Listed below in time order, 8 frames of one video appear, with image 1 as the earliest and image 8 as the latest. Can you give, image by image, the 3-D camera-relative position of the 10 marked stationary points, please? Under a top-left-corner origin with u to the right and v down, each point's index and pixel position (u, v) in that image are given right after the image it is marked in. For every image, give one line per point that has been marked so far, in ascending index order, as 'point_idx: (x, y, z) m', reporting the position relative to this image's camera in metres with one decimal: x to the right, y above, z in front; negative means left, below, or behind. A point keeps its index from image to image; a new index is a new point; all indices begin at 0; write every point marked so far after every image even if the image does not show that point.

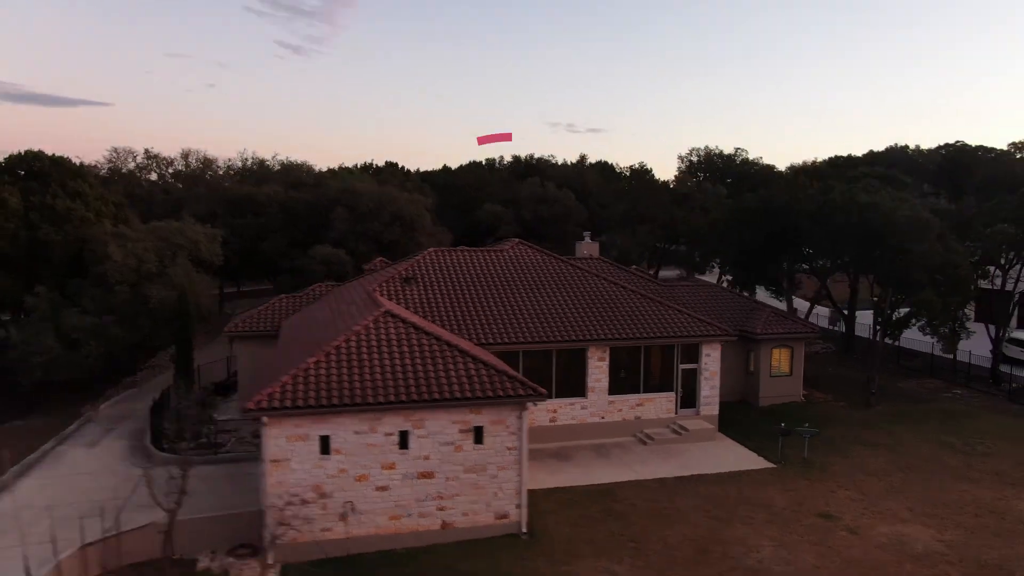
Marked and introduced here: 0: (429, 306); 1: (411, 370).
0: (-0.6, -0.1, +5.5) m
1: (-0.5, -0.5, +4.1) m
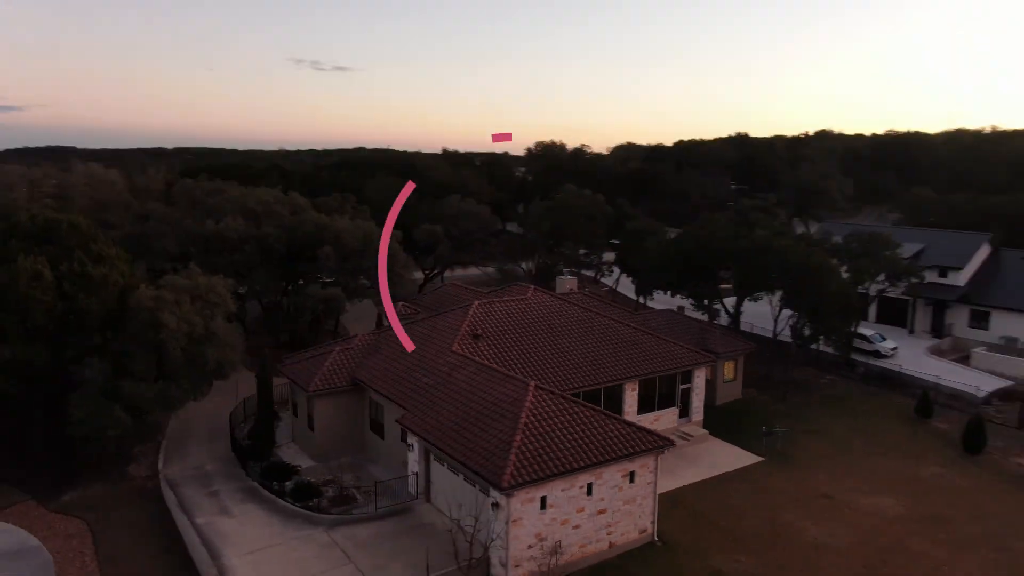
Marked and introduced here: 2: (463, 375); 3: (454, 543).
0: (-0.1, -0.6, +6.6) m
1: (+0.4, -1.0, +5.3) m
2: (-0.4, -0.7, +6.1) m
3: (-0.4, -1.7, +5.1) m
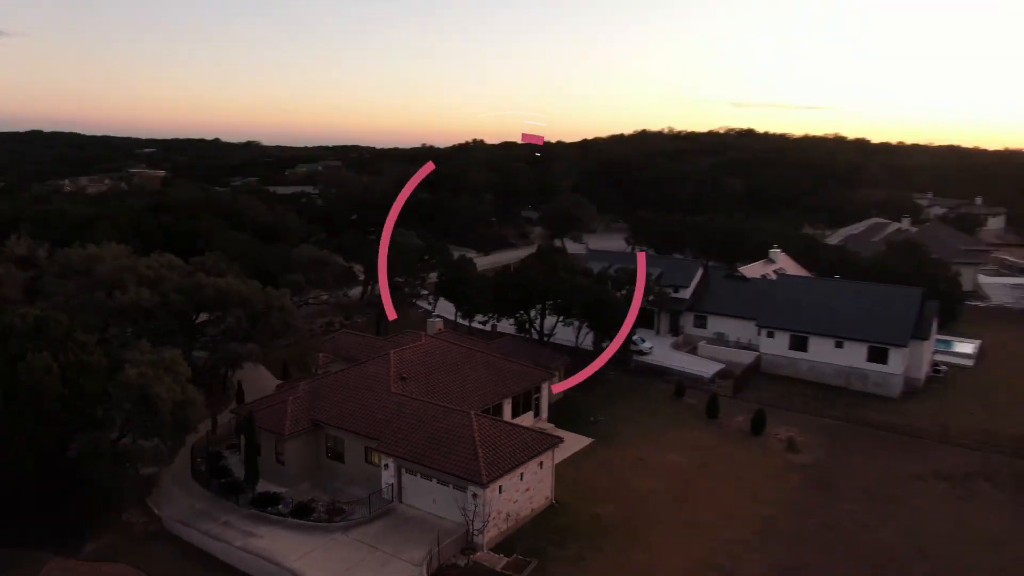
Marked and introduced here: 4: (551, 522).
0: (-1.0, -1.2, +9.0) m
1: (-0.1, -1.6, +8.0) m
2: (-1.2, -1.3, +8.5) m
3: (-0.8, -2.4, +7.6) m
4: (+0.4, -2.4, +7.9) m
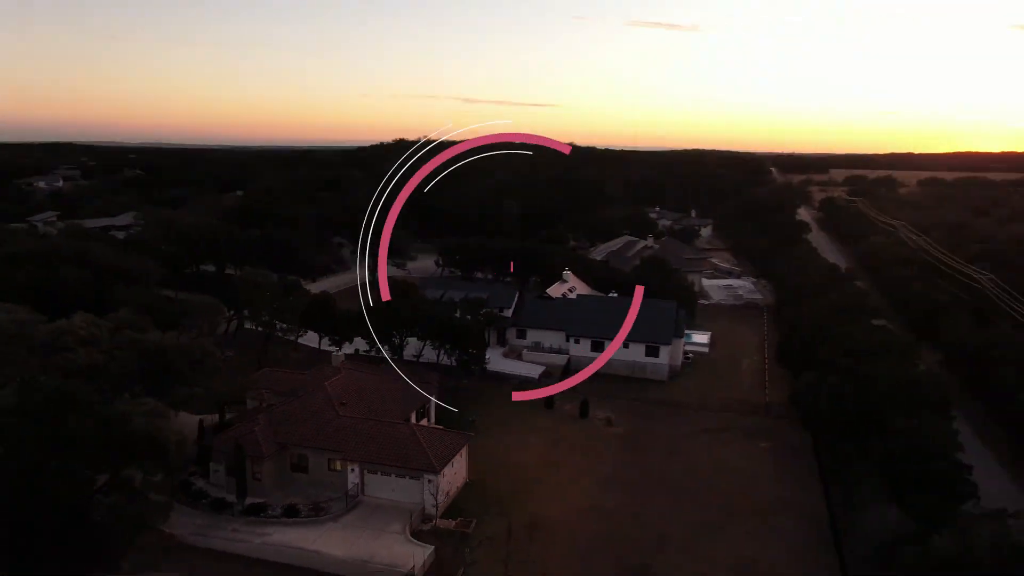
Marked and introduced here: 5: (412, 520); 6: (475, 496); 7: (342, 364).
0: (-2.3, -1.9, +11.9) m
1: (-1.1, -2.3, +11.2) m
2: (-2.3, -2.1, +11.3) m
3: (-1.6, -3.1, +10.6) m
4: (-0.6, -3.0, +11.3) m
5: (-1.3, -3.1, +10.2) m
6: (-0.5, -2.9, +11.2) m
7: (-3.1, -1.5, +13.6) m
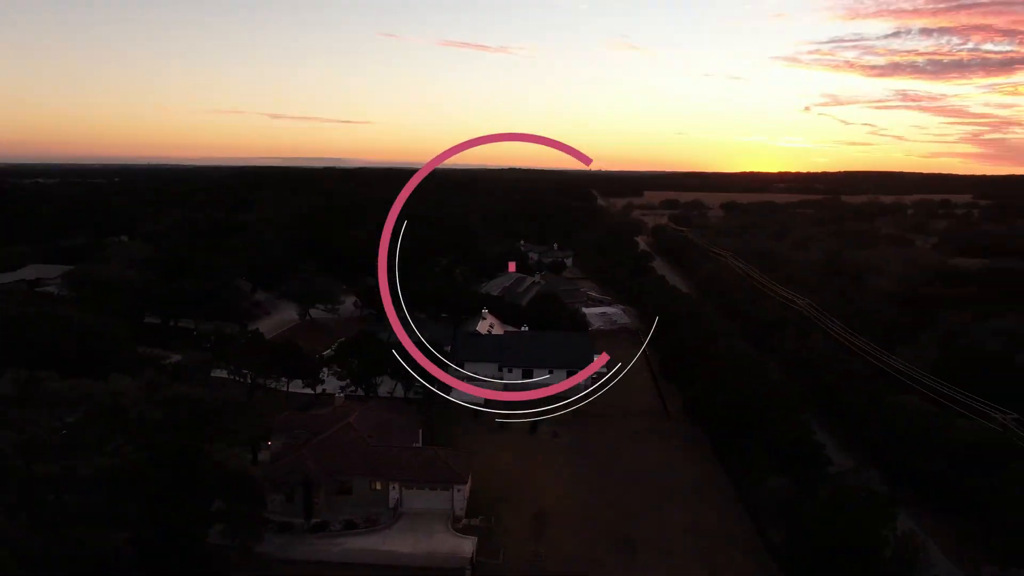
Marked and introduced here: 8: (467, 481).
0: (-2.5, -3.0, +14.8) m
1: (-1.1, -3.3, +14.4) m
2: (-2.3, -3.1, +14.2) m
3: (-1.4, -4.0, +13.7) m
4: (-0.6, -4.0, +14.6) m
5: (-1.1, -4.1, +13.4) m
6: (-0.5, -3.9, +14.5) m
7: (-3.6, -2.6, +16.3) m
8: (-0.8, -3.5, +13.6) m
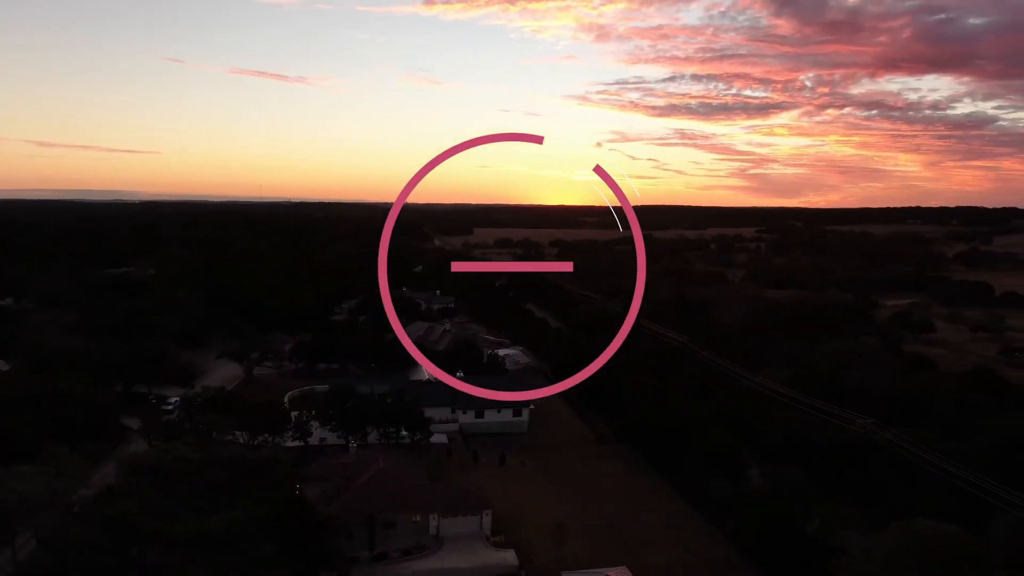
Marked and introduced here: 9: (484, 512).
0: (-2.3, -4.4, +17.5) m
1: (-0.9, -4.7, +17.5) m
2: (-2.0, -4.5, +17.0) m
3: (-1.0, -5.4, +16.7) m
4: (-0.4, -5.4, +17.8) m
5: (-0.6, -5.5, +16.5) m
6: (-0.2, -5.3, +17.7) m
7: (-3.8, -4.2, +18.8) m
8: (-0.4, -4.8, +16.8) m
9: (-0.6, -4.9, +16.8) m
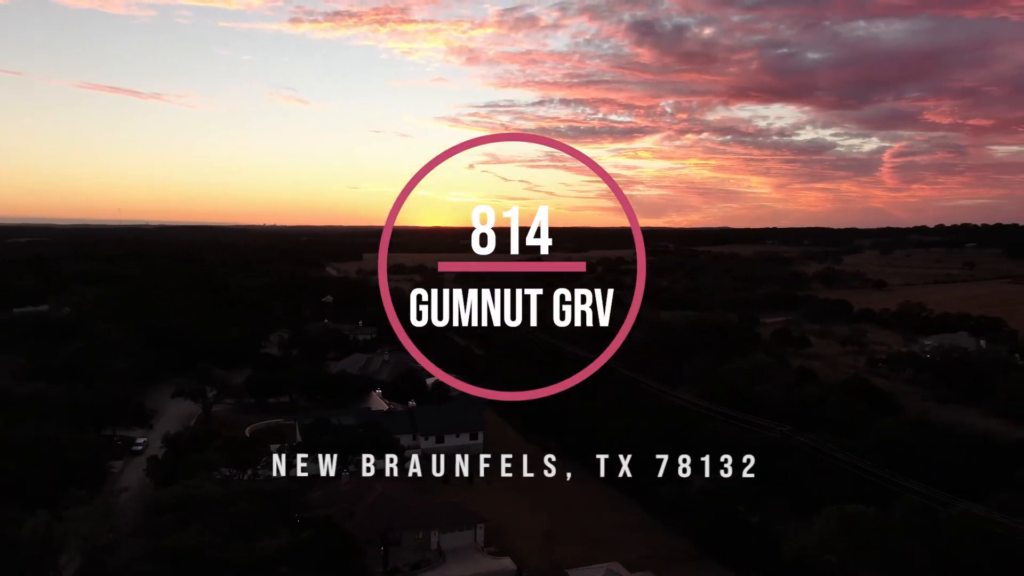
0: (-2.6, -5.5, +19.4) m
1: (-1.2, -5.7, +19.6) m
2: (-2.3, -5.5, +19.0) m
3: (-1.1, -6.4, +18.8) m
4: (-0.7, -6.4, +20.0) m
5: (-0.7, -6.4, +18.6) m
6: (-0.6, -6.3, +19.9) m
7: (-4.3, -5.2, +20.4) m
8: (-0.6, -5.8, +19.0) m
9: (-0.8, -5.9, +19.0) m
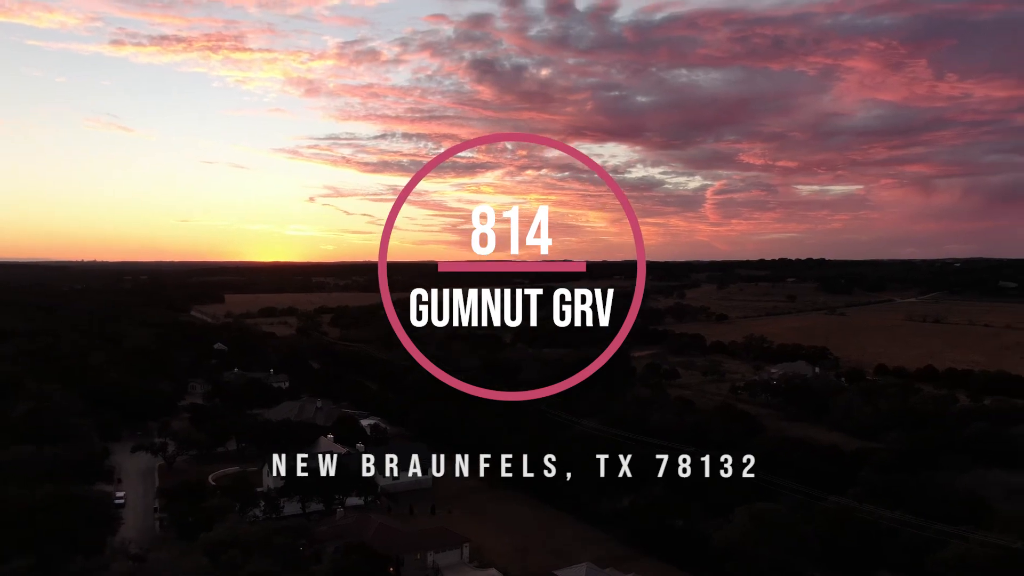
0: (-3.2, -7.2, +22.8) m
1: (-1.9, -7.4, +23.3) m
2: (-2.8, -7.3, +22.4) m
3: (-1.7, -8.1, +22.5) m
4: (-1.5, -8.1, +23.7) m
5: (-1.2, -8.1, +22.4) m
6: (-1.3, -8.0, +23.6) m
7: (-5.1, -7.1, +23.5) m
8: (-1.2, -7.5, +22.7) m
9: (-1.4, -7.6, +22.7) m
